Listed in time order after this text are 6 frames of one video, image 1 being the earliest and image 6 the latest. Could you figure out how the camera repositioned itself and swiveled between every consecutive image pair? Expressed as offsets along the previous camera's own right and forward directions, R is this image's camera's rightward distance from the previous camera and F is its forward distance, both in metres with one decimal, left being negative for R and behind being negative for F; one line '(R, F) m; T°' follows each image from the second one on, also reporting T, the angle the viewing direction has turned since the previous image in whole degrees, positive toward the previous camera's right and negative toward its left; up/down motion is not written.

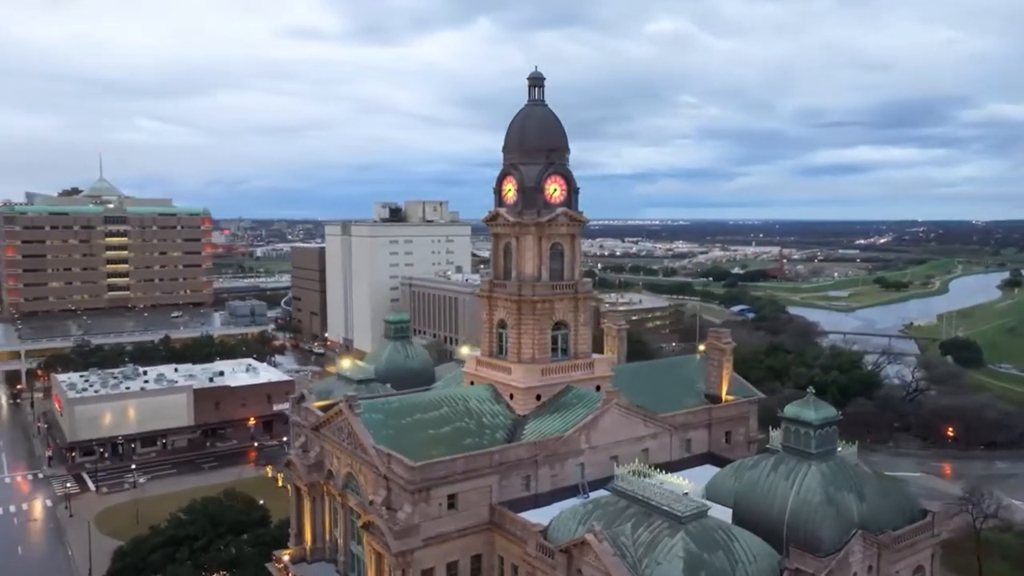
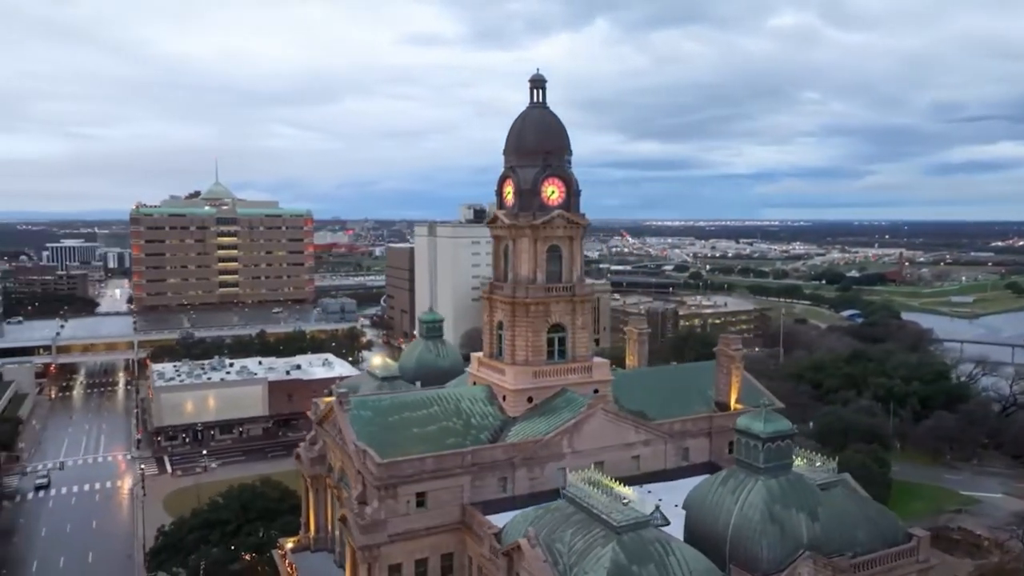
(+5.2, +0.3) m; -8°
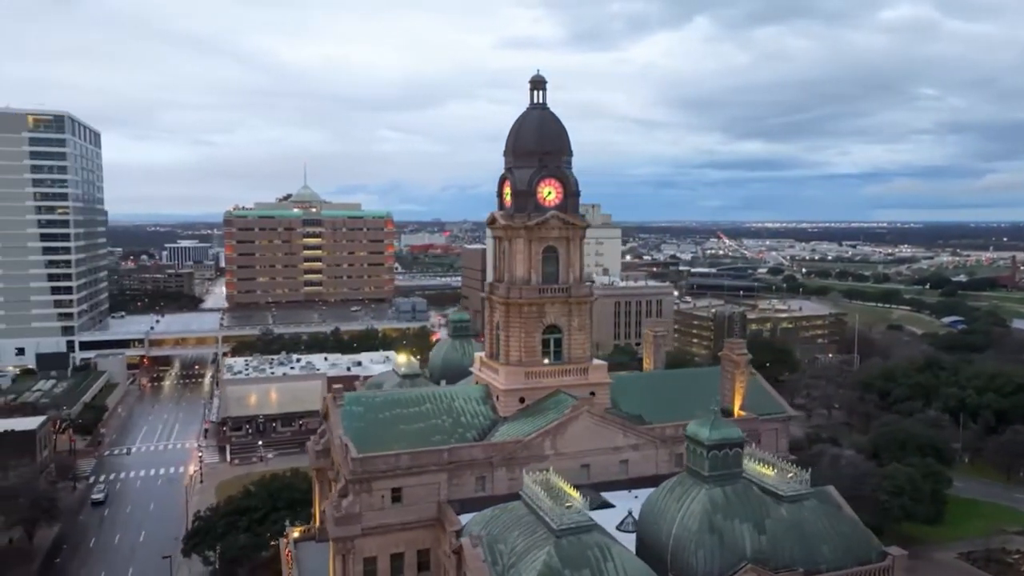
(+4.4, +0.2) m; -7°
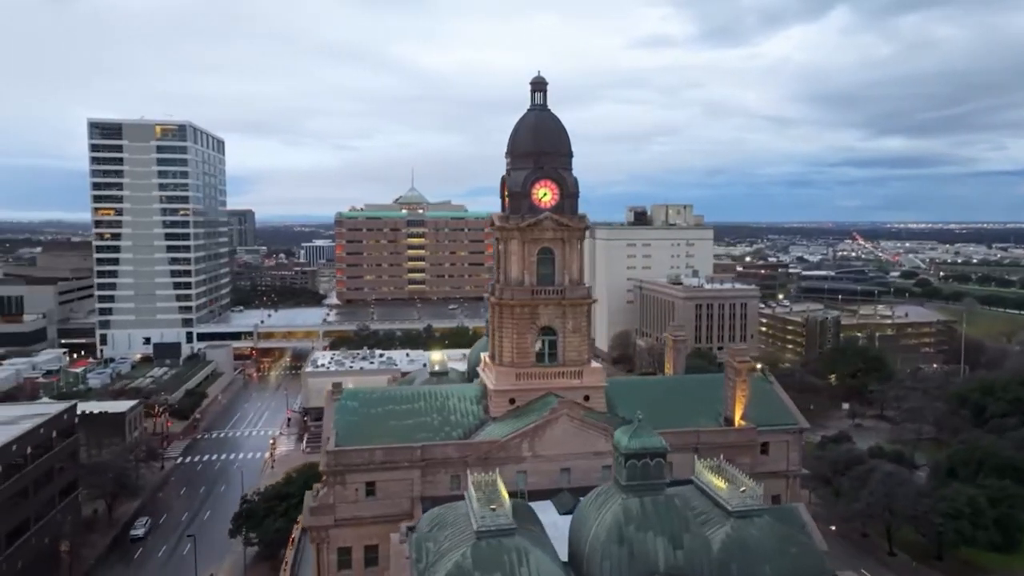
(+5.7, +0.4) m; -9°
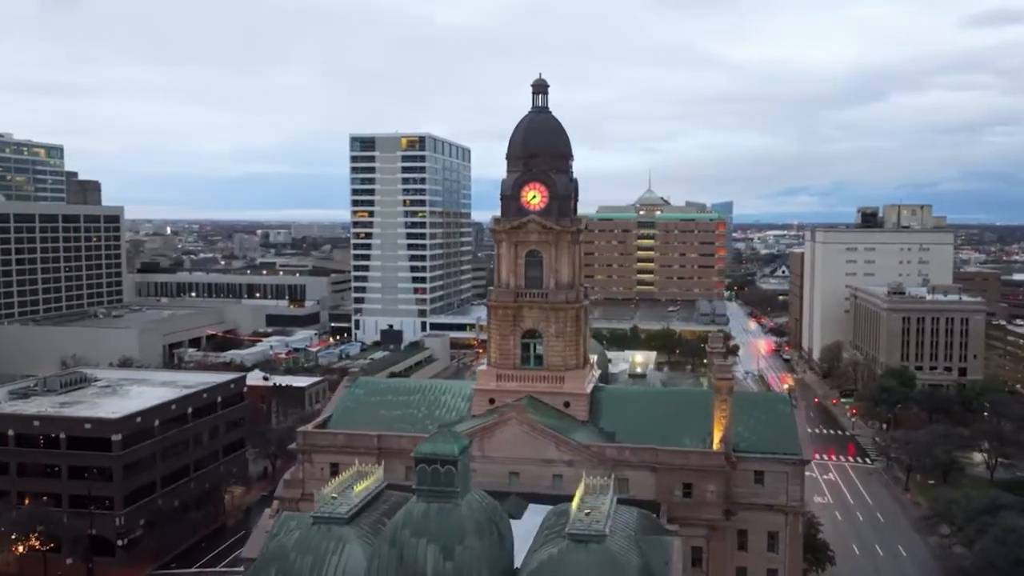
(+12.8, +2.2) m; -21°
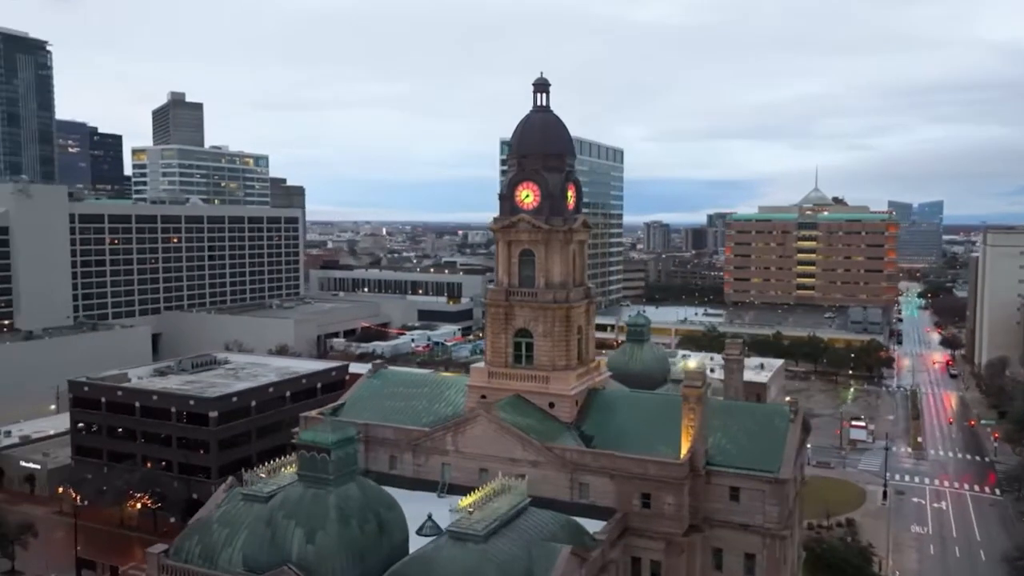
(+8.4, +0.9) m; -14°
